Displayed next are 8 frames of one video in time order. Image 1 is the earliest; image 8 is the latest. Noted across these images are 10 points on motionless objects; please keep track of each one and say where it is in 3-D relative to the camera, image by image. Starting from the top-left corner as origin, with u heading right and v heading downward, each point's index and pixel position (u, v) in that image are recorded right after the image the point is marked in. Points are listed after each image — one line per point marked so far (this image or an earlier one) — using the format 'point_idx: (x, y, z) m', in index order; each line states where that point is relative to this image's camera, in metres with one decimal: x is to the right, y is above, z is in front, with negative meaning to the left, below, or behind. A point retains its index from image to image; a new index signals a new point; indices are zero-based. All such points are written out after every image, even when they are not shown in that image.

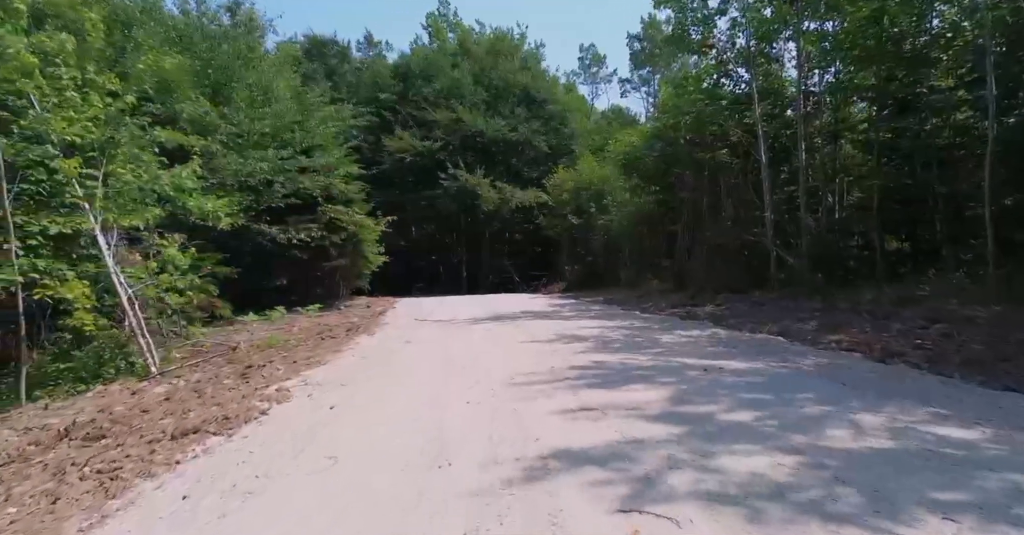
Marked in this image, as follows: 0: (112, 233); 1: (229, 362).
0: (-7.1, +0.6, +11.5) m
1: (-4.6, -1.5, +10.5) m
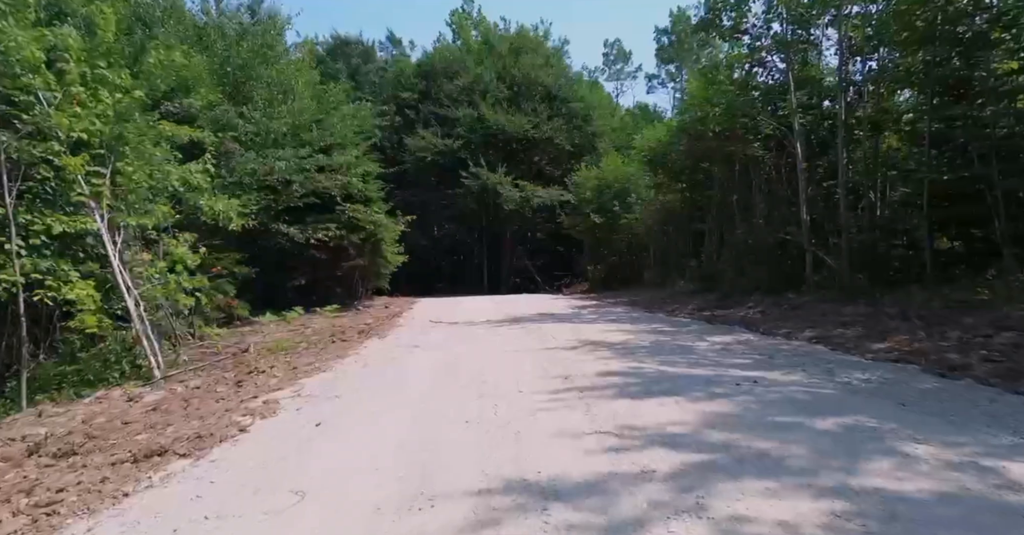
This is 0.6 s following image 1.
0: (-6.8, +0.6, +11.2) m
1: (-4.3, -1.5, +10.1) m
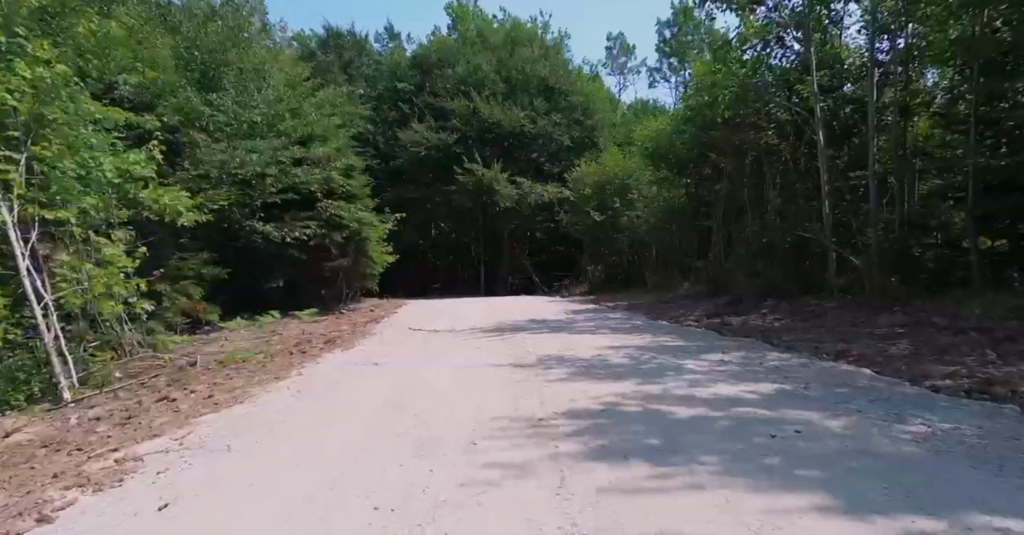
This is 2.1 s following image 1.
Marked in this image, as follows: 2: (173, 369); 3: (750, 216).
0: (-7.0, +0.6, +9.7) m
1: (-4.6, -1.6, +8.6) m
2: (-5.7, -1.7, +11.0) m
3: (+5.7, +1.2, +15.6) m
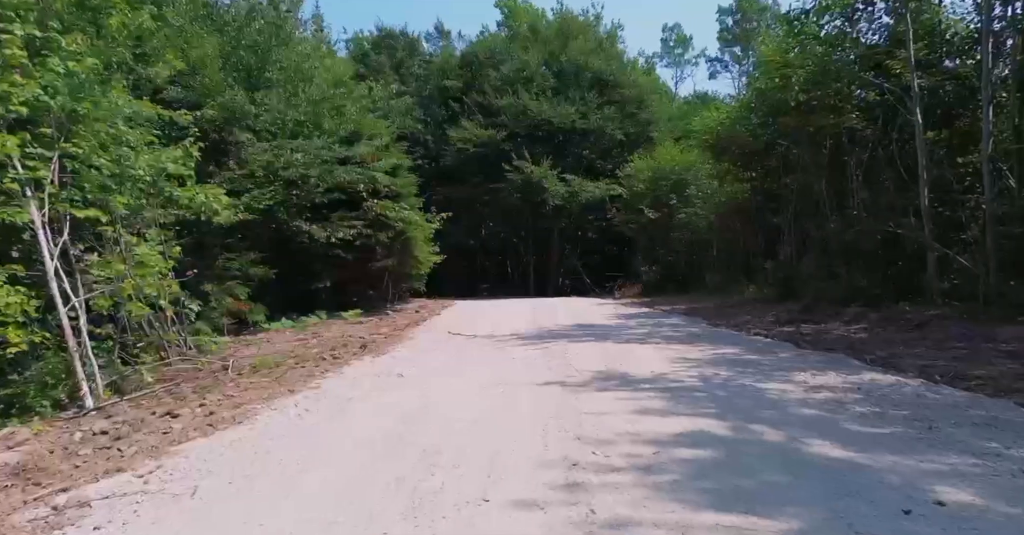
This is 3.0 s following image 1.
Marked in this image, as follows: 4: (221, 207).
0: (-6.4, +0.6, +9.3) m
1: (-4.0, -1.6, +8.0) m
2: (-4.9, -1.7, +10.5) m
3: (+6.8, +1.2, +14.2) m
4: (-5.4, +1.1, +12.2) m
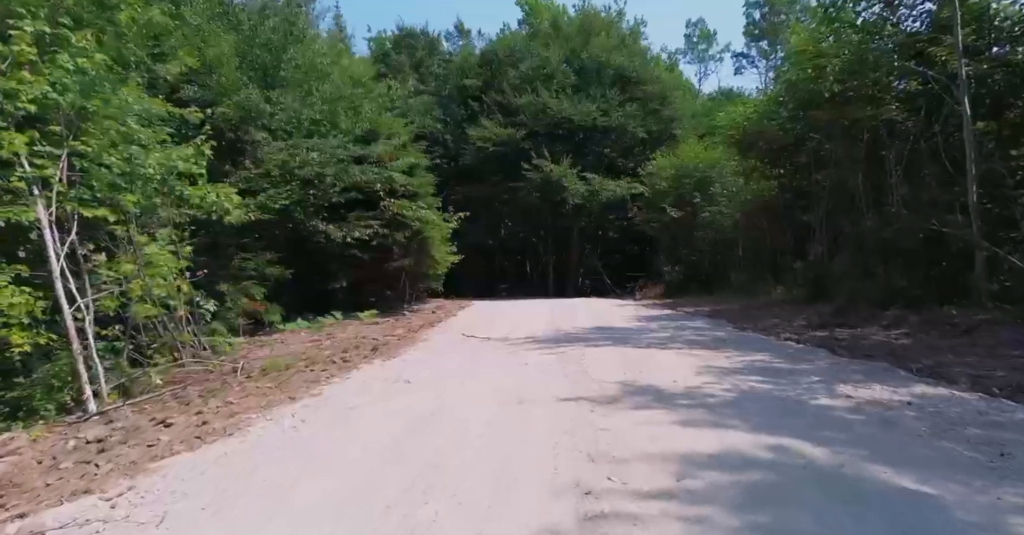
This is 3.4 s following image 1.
0: (-6.1, +0.6, +9.0) m
1: (-3.8, -1.6, +7.7) m
2: (-4.6, -1.7, +10.2) m
3: (+7.2, +1.2, +13.5) m
4: (-5.1, +1.1, +12.0) m
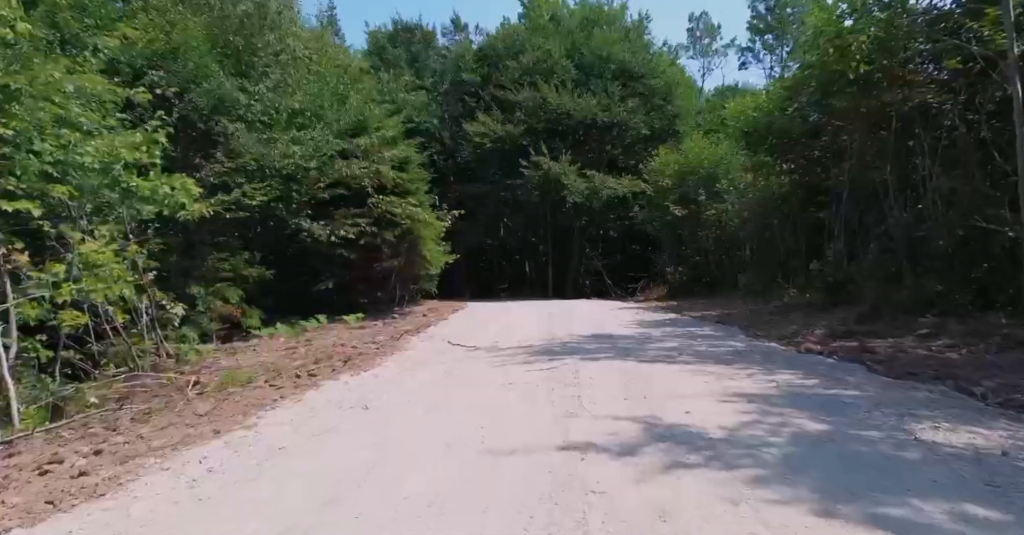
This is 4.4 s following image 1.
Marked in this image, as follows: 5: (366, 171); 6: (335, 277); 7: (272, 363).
0: (-6.3, +0.6, +7.9) m
1: (-4.0, -1.6, +6.6) m
2: (-4.8, -1.7, +9.1) m
3: (+7.0, +1.2, +12.4) m
4: (-5.3, +1.1, +10.8) m
5: (-4.2, +2.8, +18.7) m
6: (-5.4, -0.3, +19.9) m
7: (-4.2, -1.6, +11.3) m
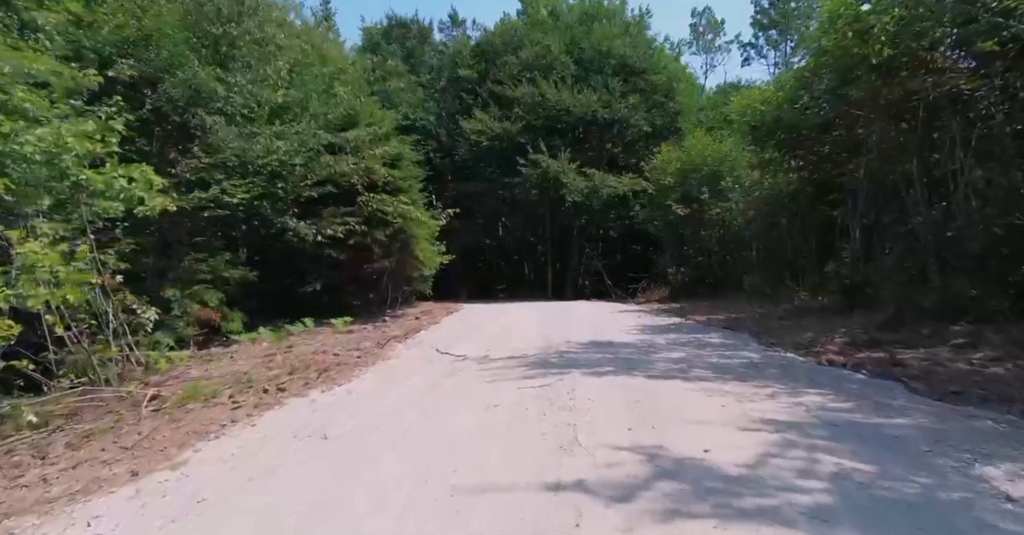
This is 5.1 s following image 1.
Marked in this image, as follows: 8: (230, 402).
0: (-6.4, +0.5, +7.0) m
1: (-4.1, -1.6, +5.7) m
2: (-4.9, -1.8, +8.2) m
3: (+6.9, +1.1, +11.5) m
4: (-5.4, +1.1, +9.9) m
5: (-4.3, +2.8, +17.8) m
6: (-5.5, -0.3, +19.1) m
7: (-4.3, -1.7, +10.4) m
8: (-3.2, -1.5, +7.4) m
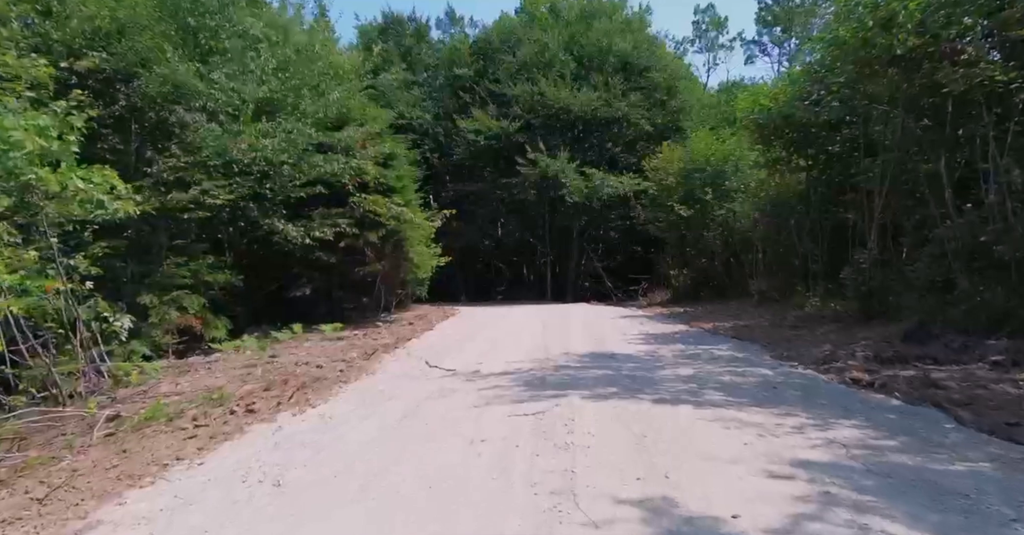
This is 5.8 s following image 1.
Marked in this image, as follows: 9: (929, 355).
0: (-6.5, +0.4, +6.3) m
1: (-4.2, -1.7, +4.9) m
2: (-5.0, -1.9, +7.4) m
3: (+6.8, +1.0, +10.7) m
4: (-5.5, +1.0, +9.2) m
5: (-4.4, +2.7, +17.1) m
6: (-5.6, -0.4, +18.3) m
7: (-4.4, -1.8, +9.6) m
8: (-3.3, -1.6, +6.7) m
9: (+5.1, -1.1, +8.0) m
